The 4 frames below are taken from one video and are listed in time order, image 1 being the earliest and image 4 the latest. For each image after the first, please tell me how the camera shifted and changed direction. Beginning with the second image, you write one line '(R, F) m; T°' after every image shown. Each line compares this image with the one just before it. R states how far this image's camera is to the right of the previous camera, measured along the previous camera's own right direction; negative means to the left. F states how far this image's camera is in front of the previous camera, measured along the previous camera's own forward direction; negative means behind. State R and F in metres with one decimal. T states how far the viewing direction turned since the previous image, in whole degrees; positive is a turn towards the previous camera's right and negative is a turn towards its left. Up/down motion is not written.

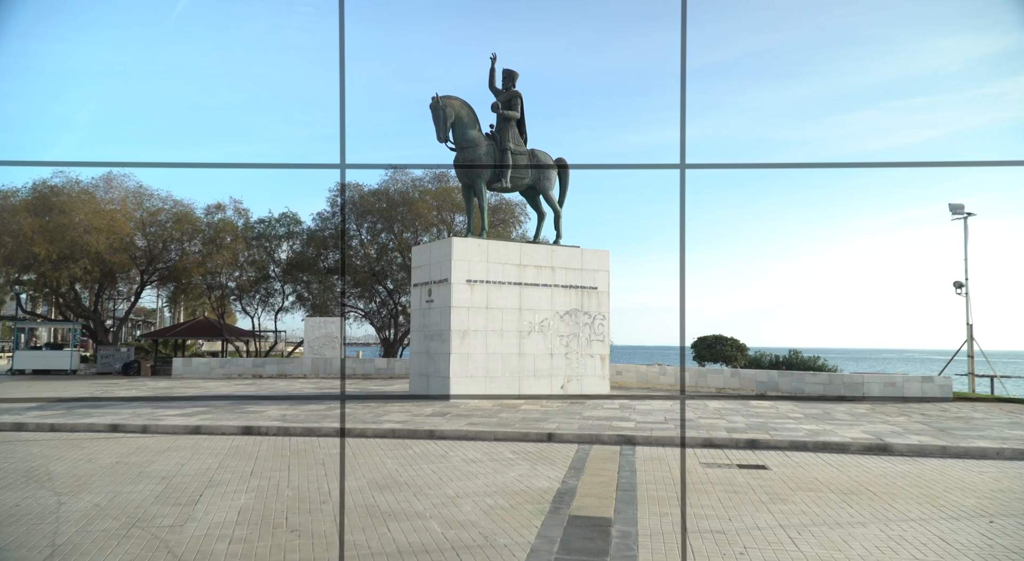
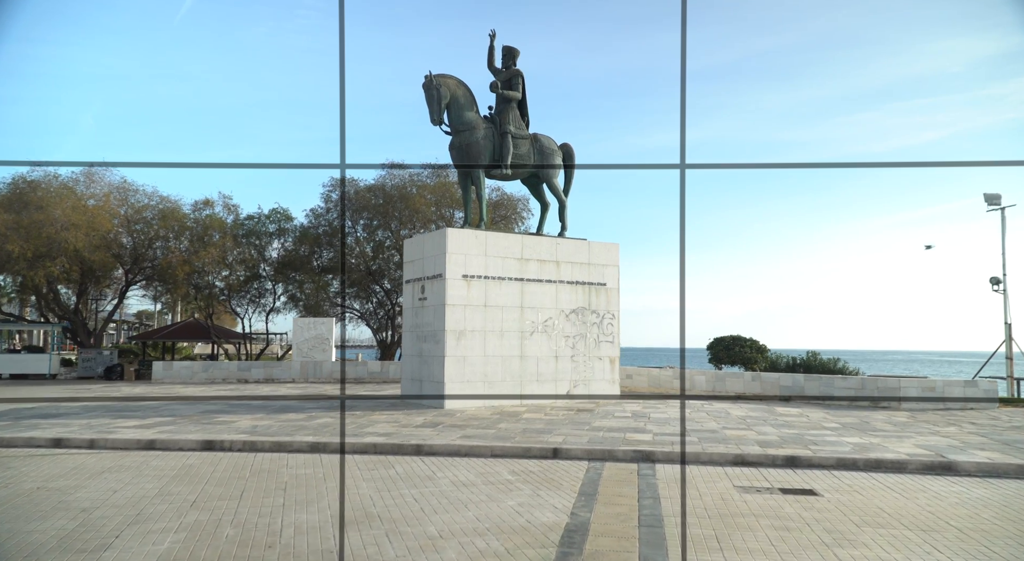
(+0.1, +1.6) m; 0°
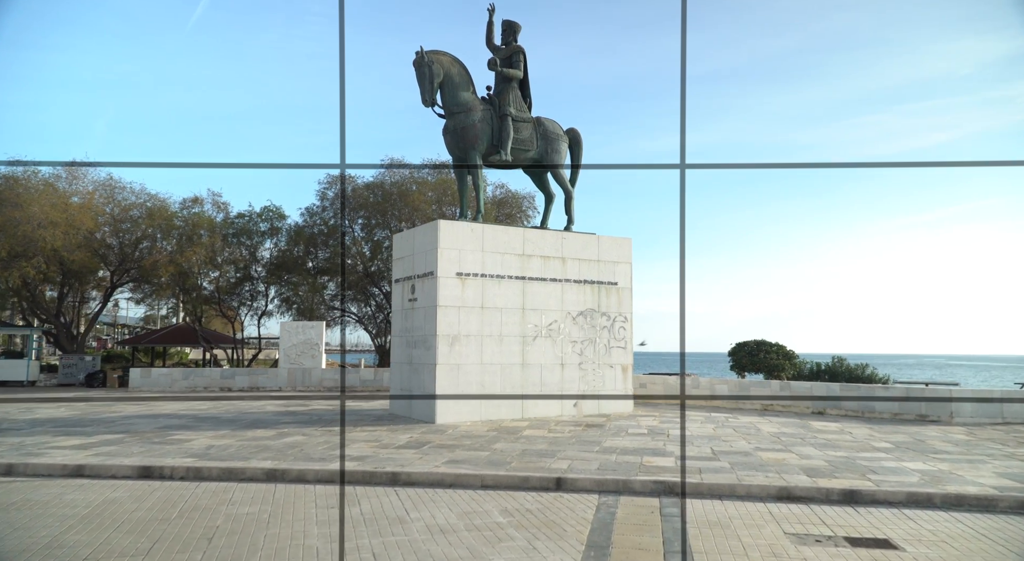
(+0.2, +1.7) m; -1°
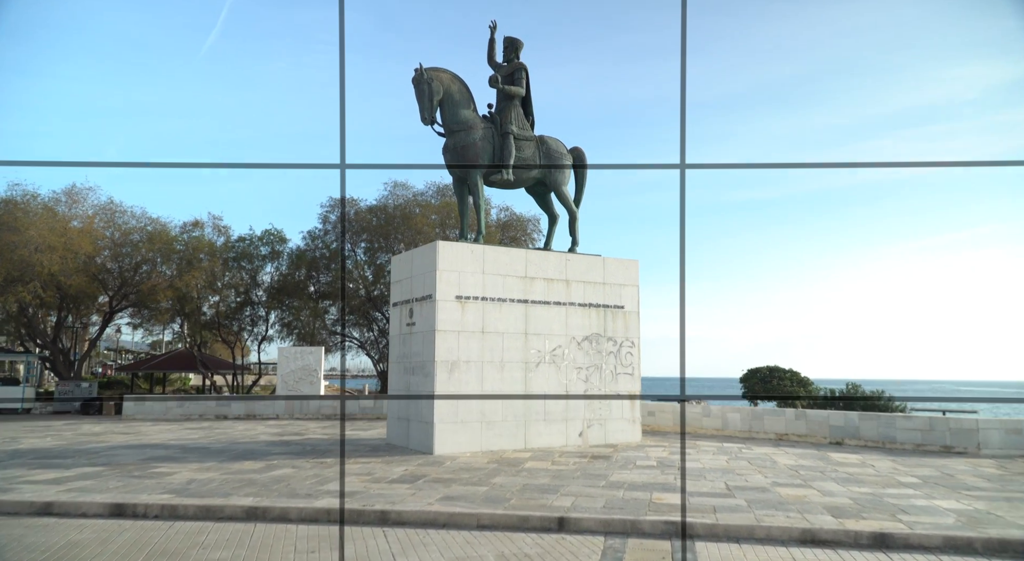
(+0.1, +0.6) m; -1°
